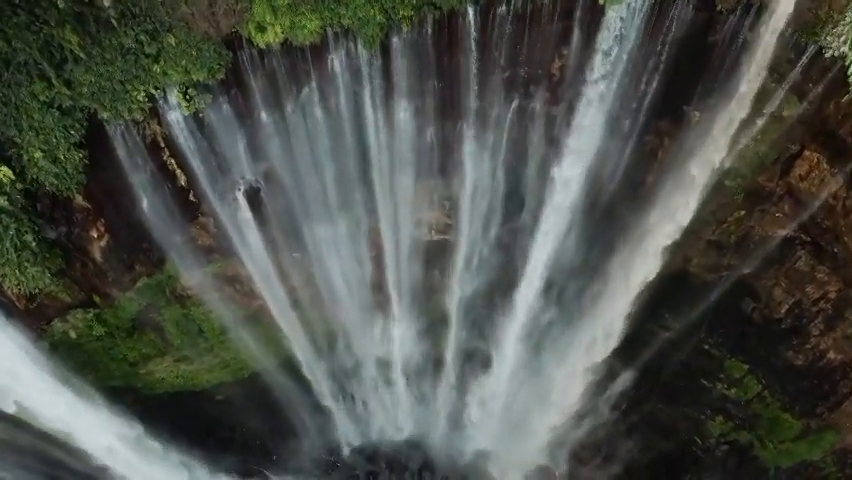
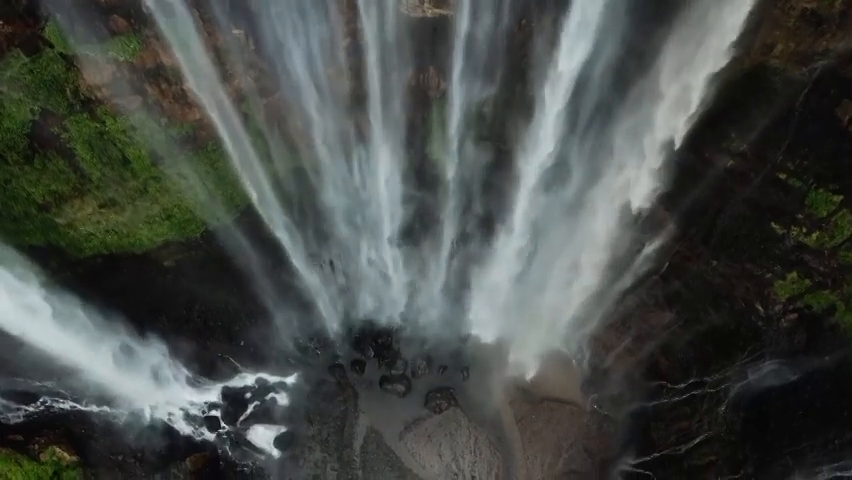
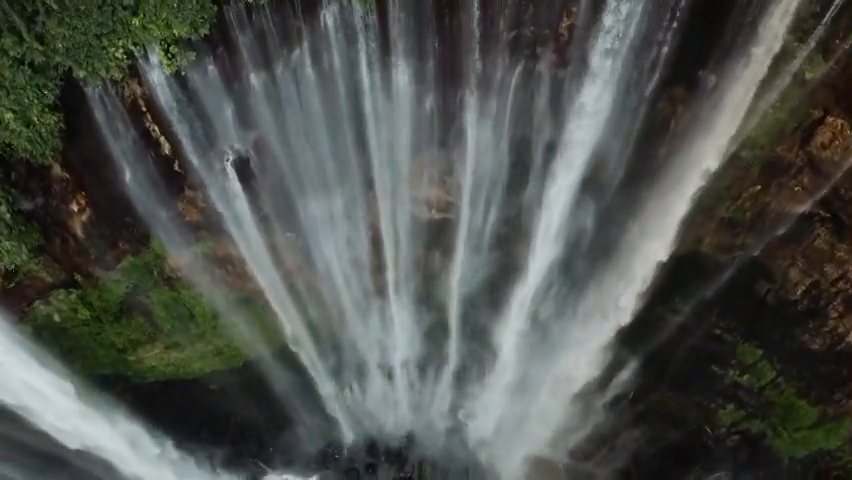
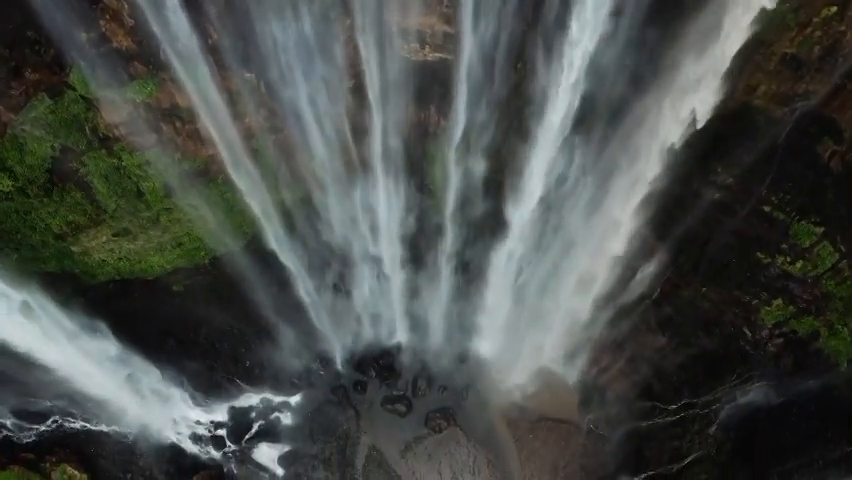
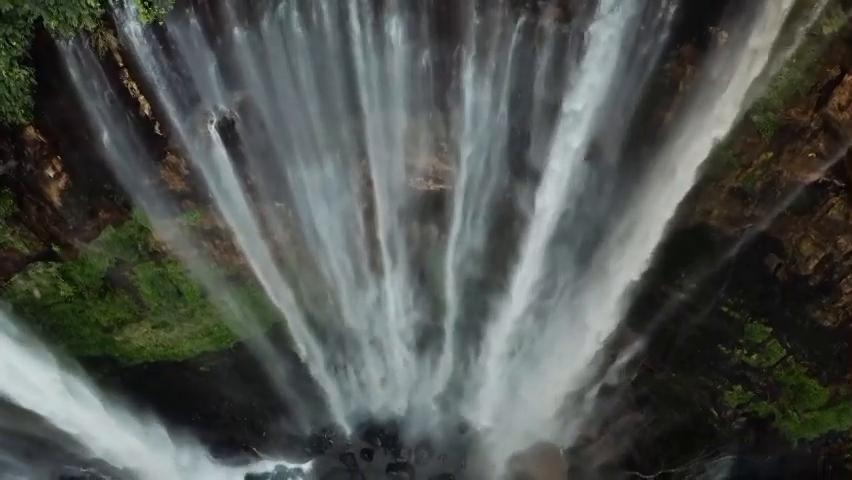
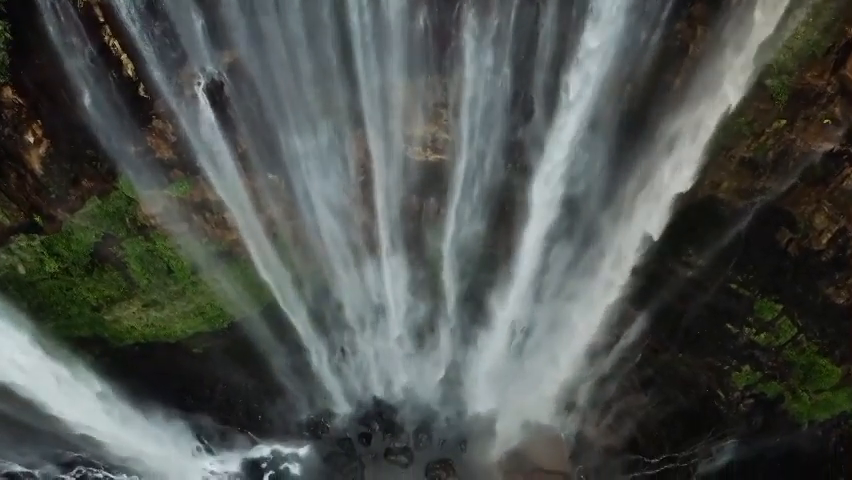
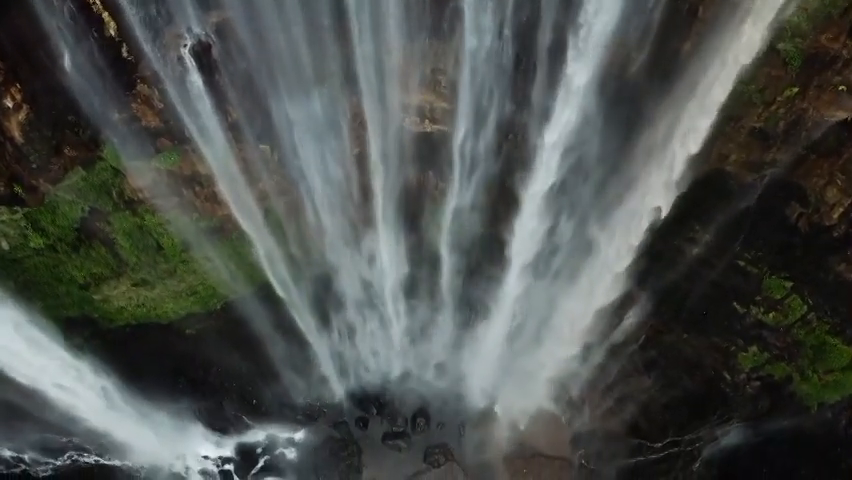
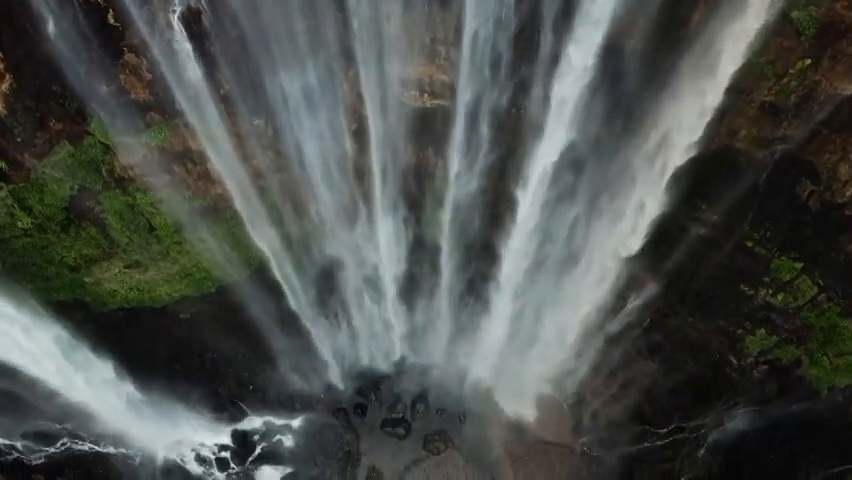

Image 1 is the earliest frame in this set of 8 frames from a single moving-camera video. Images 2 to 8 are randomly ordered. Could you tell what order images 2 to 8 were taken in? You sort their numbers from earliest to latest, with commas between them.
3, 5, 6, 7, 8, 4, 2
